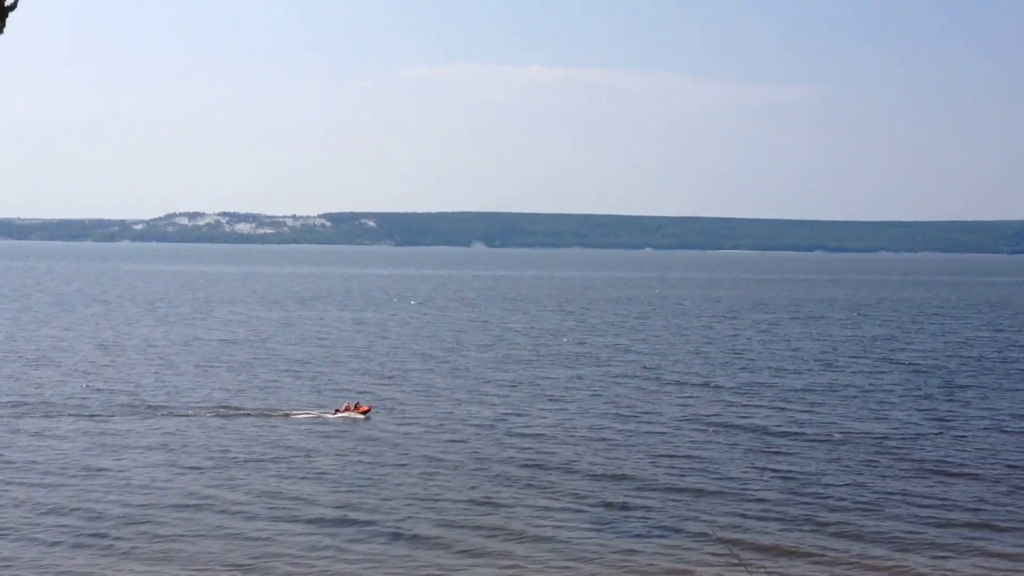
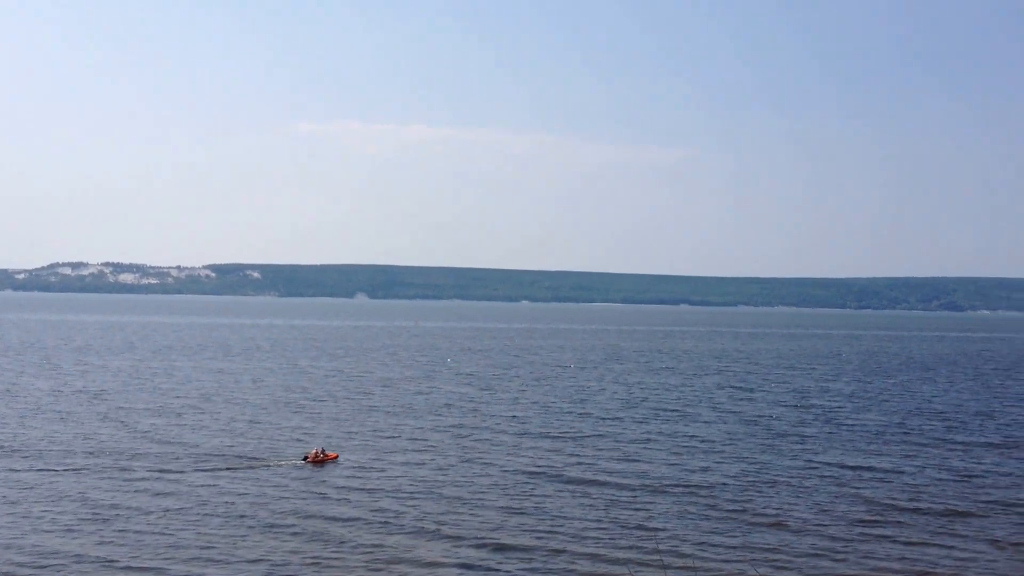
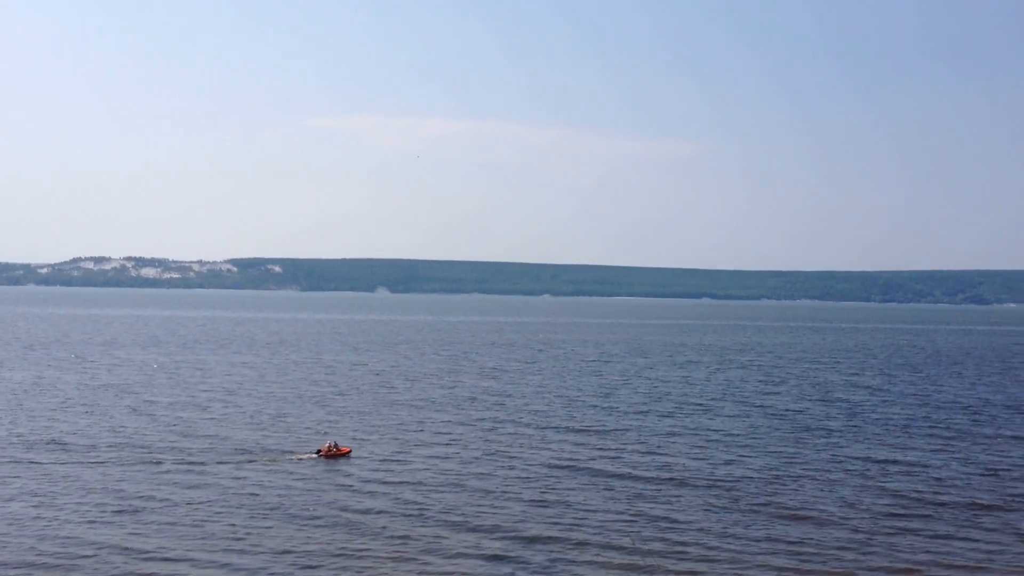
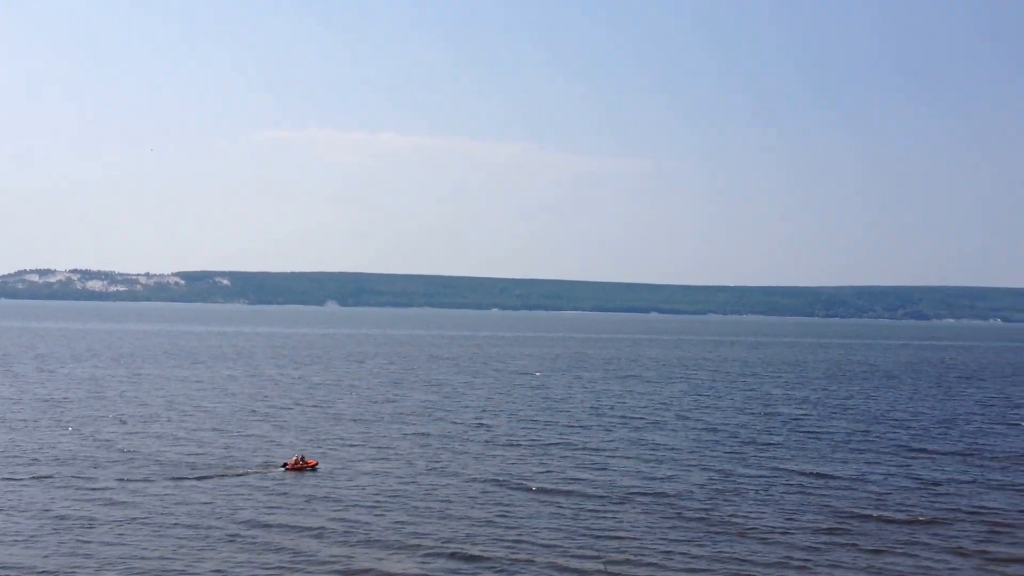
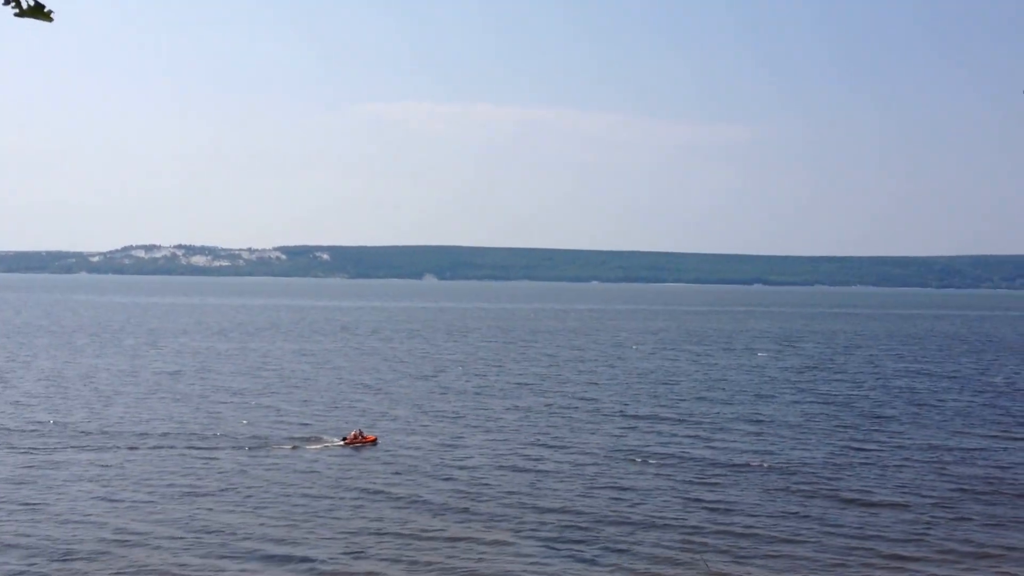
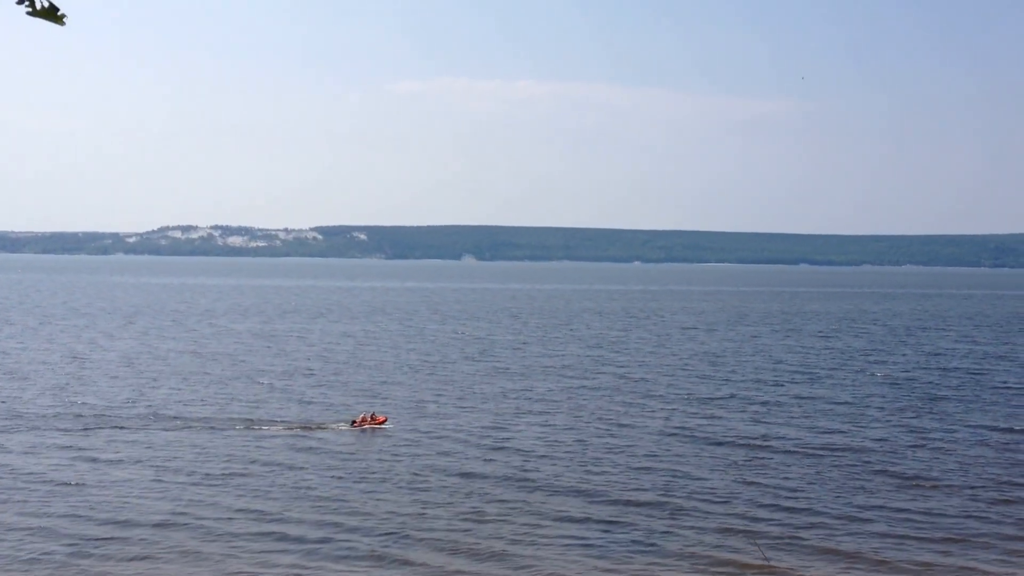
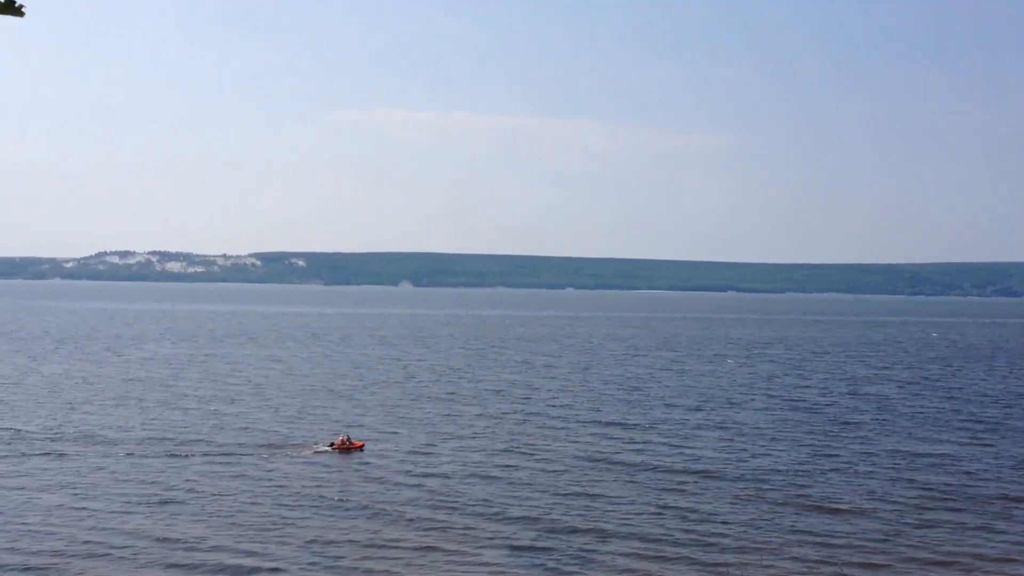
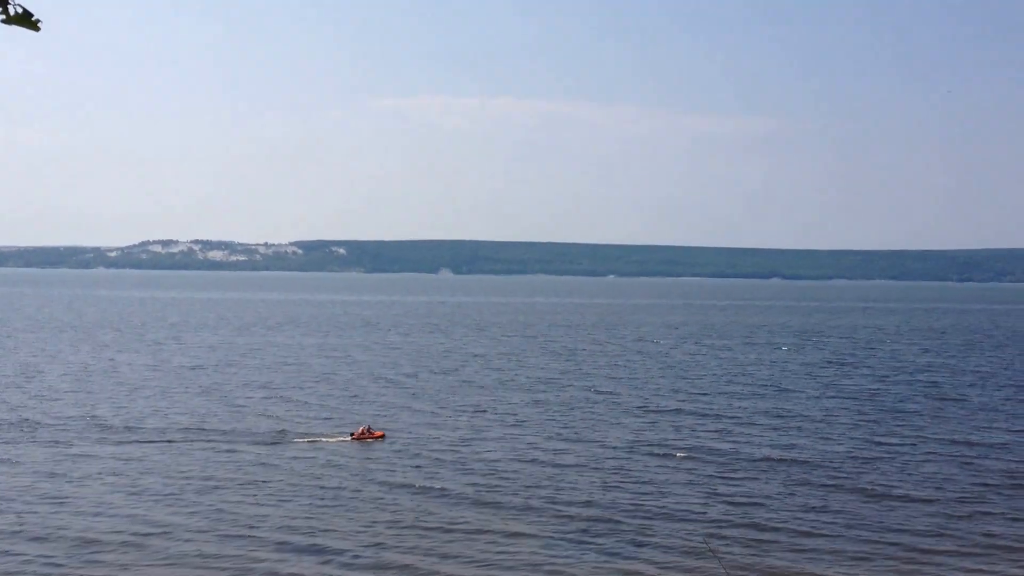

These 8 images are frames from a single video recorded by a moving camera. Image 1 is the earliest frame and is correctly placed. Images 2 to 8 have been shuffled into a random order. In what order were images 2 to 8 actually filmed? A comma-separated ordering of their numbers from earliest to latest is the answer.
6, 8, 5, 7, 3, 2, 4
